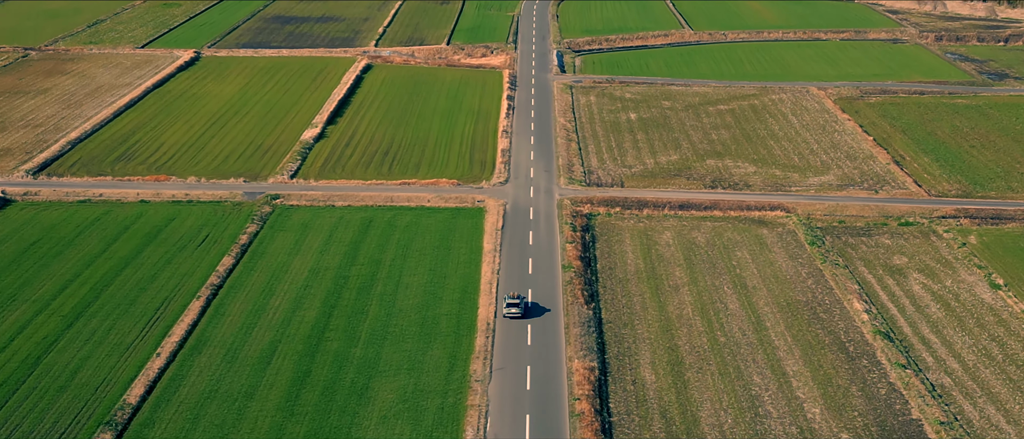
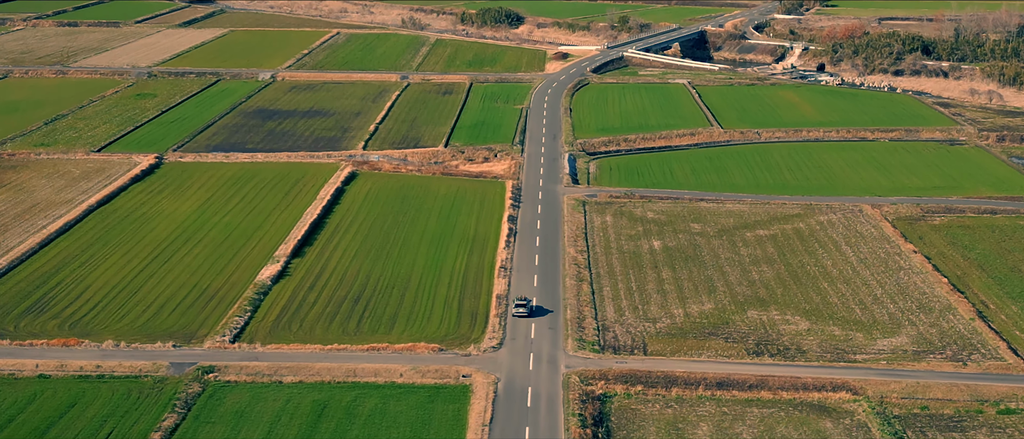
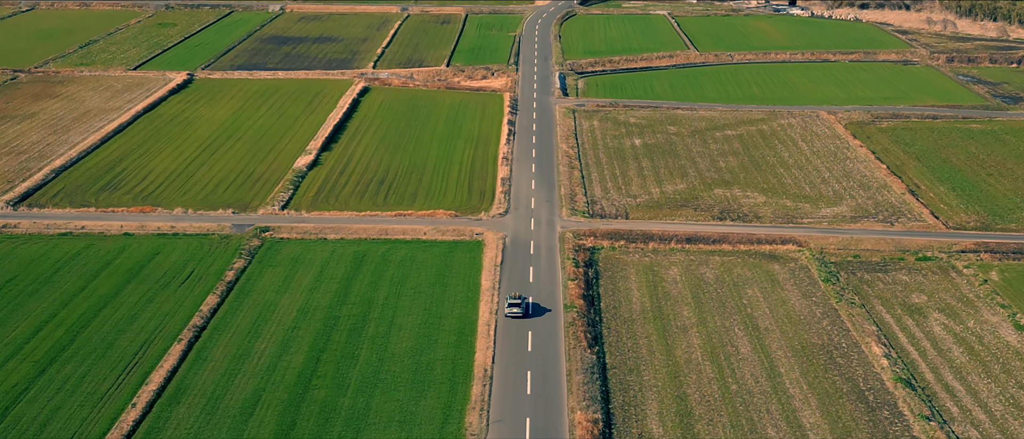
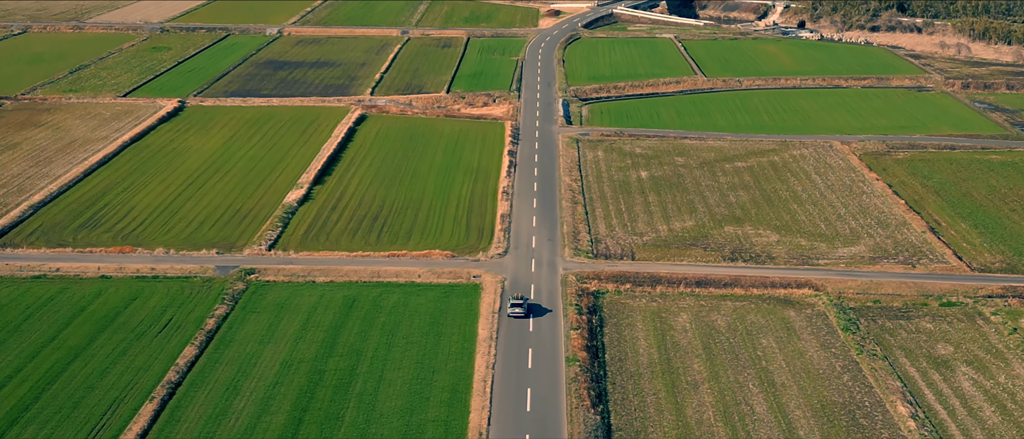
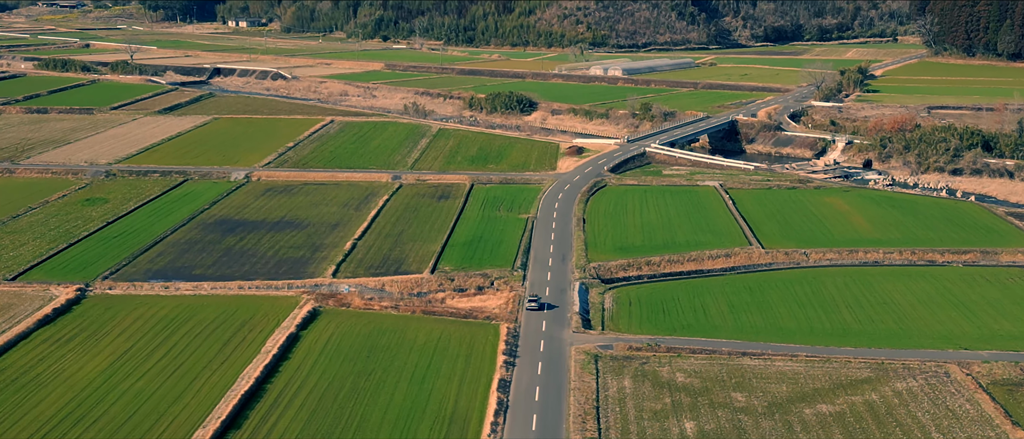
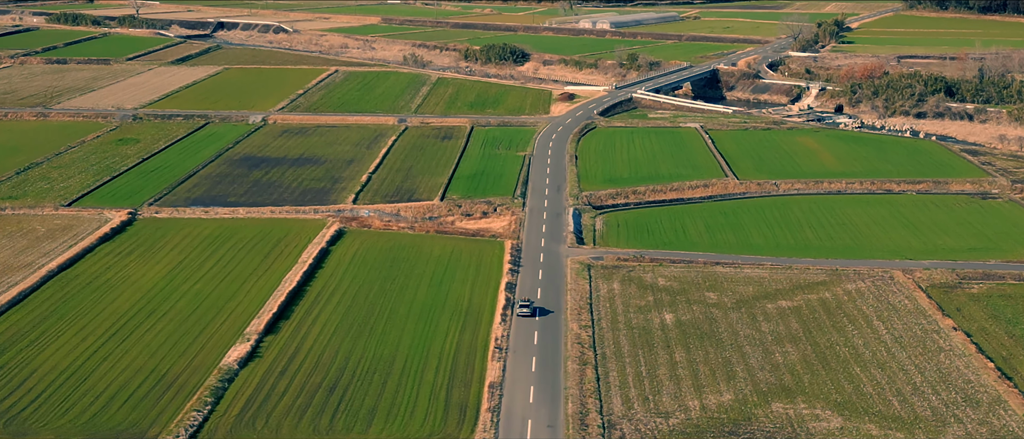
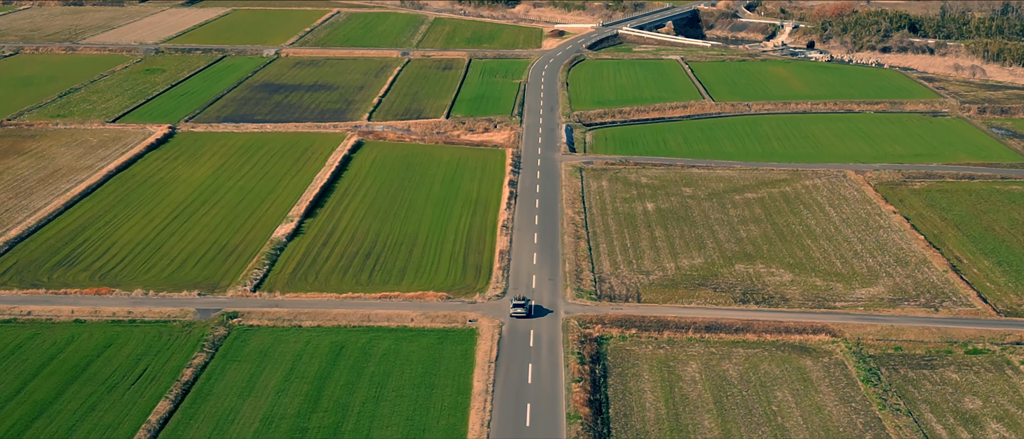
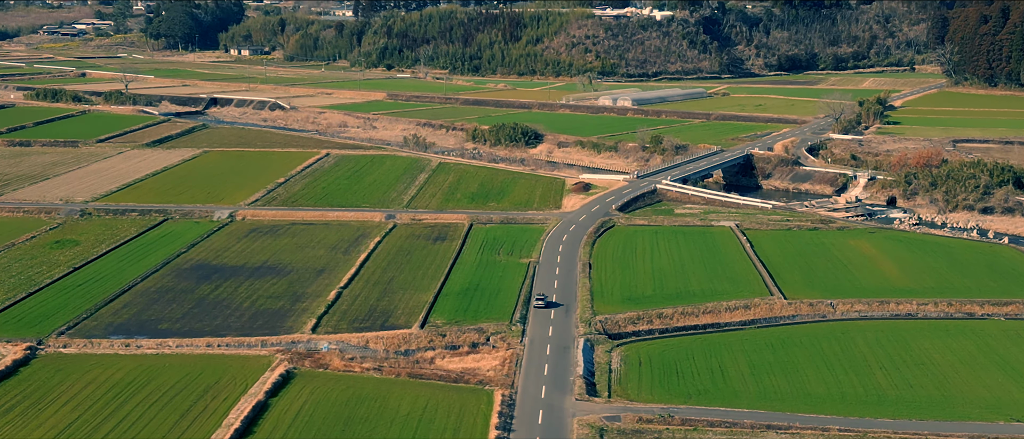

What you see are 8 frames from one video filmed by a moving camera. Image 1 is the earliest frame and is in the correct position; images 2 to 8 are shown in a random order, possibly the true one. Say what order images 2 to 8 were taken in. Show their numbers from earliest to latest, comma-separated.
3, 4, 7, 2, 6, 5, 8
